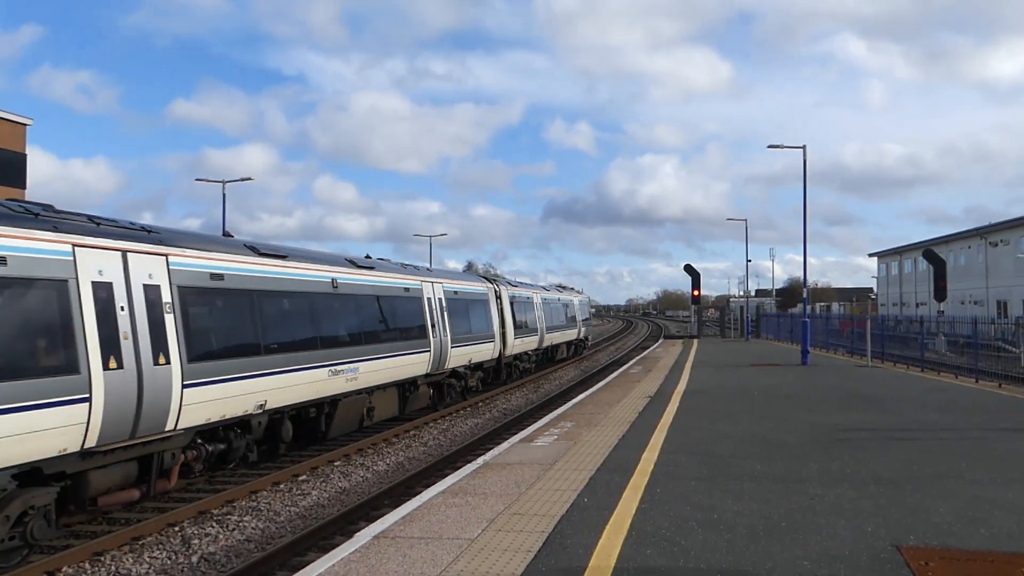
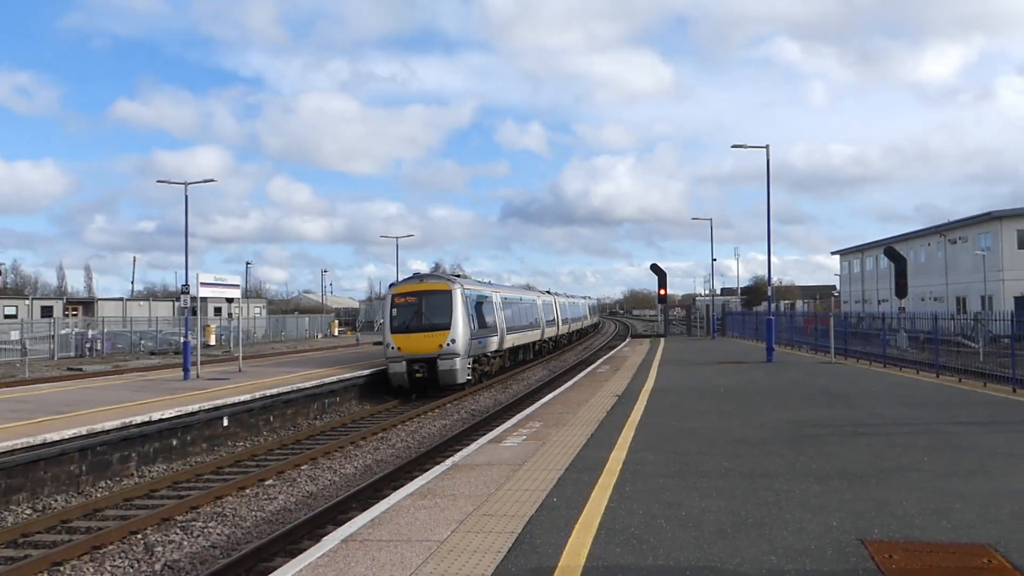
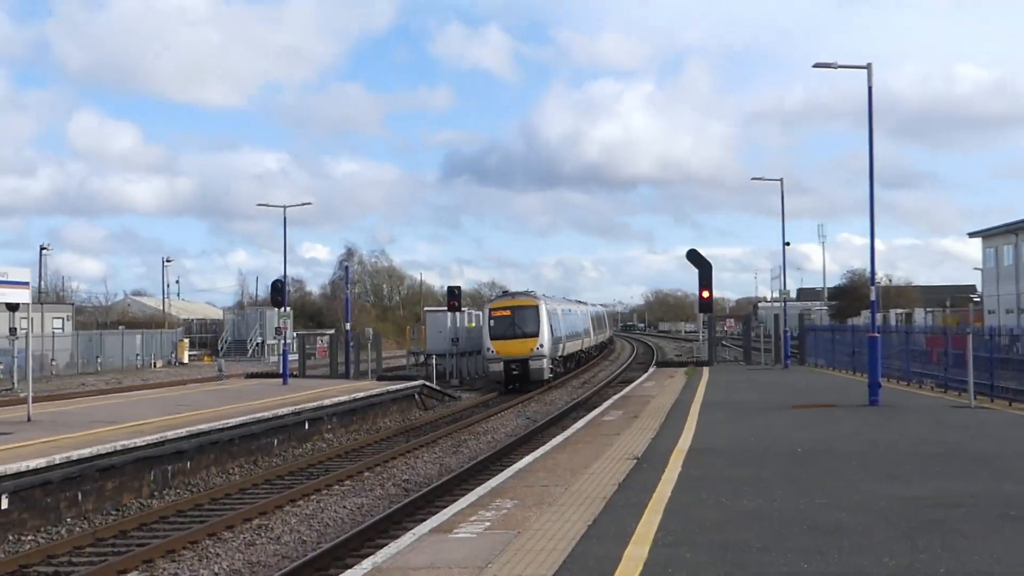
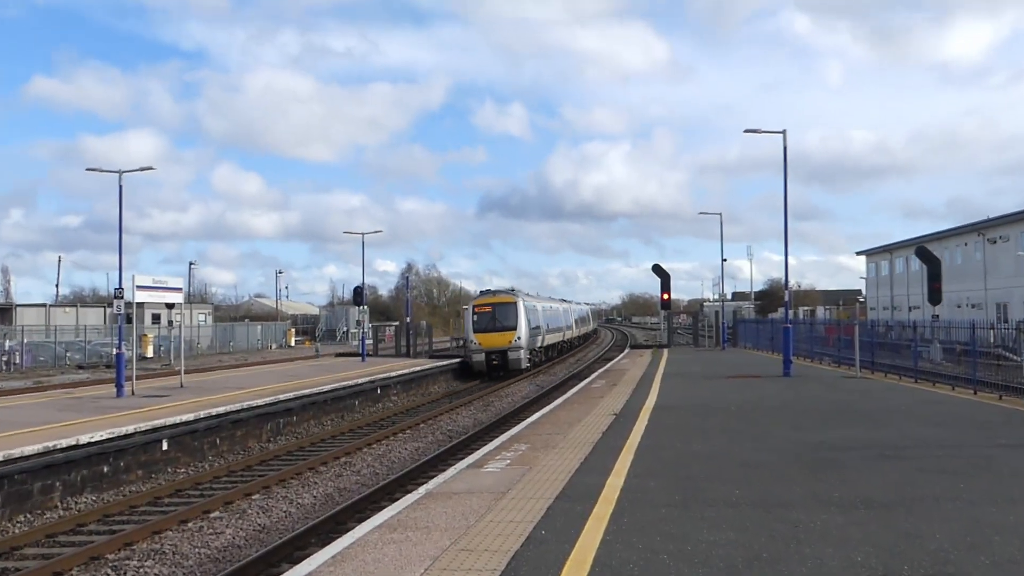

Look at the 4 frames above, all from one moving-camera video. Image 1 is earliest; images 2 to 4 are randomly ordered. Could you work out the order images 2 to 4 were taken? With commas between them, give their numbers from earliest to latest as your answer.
2, 4, 3
